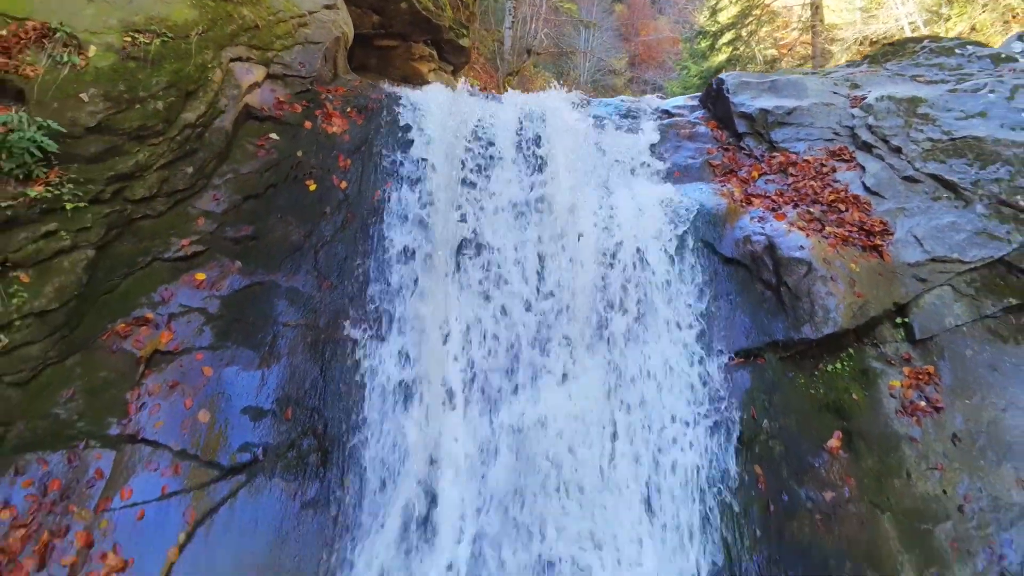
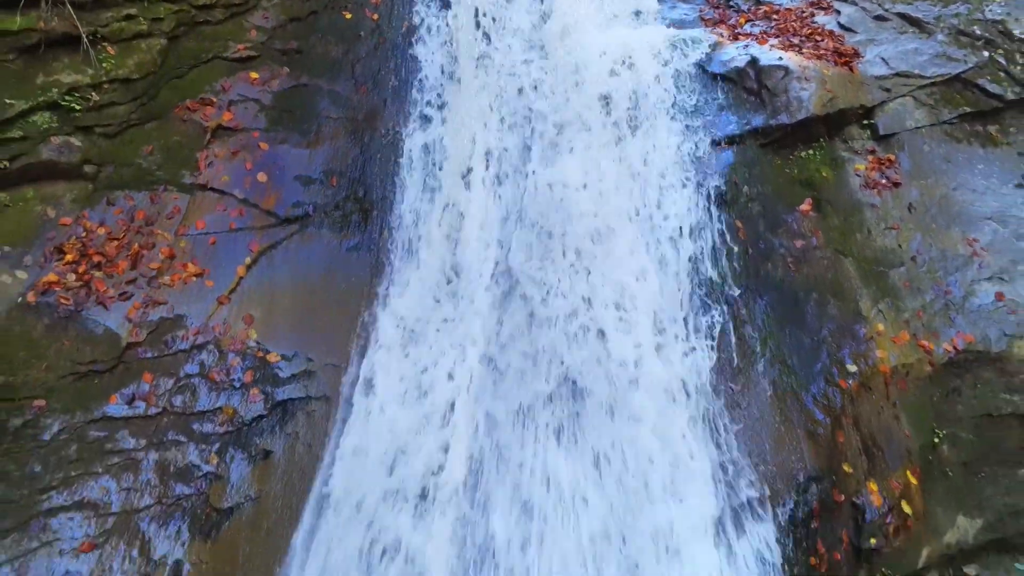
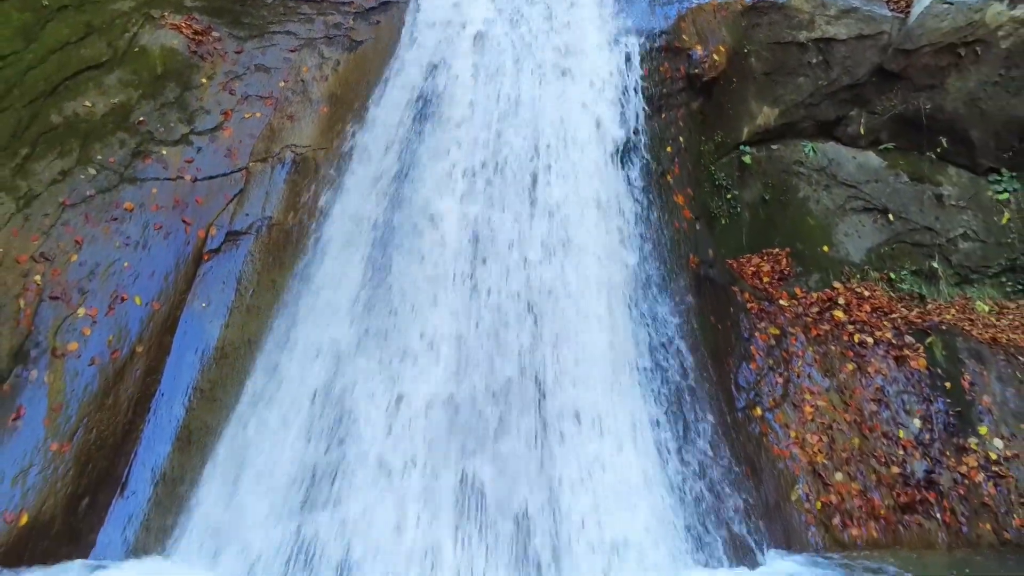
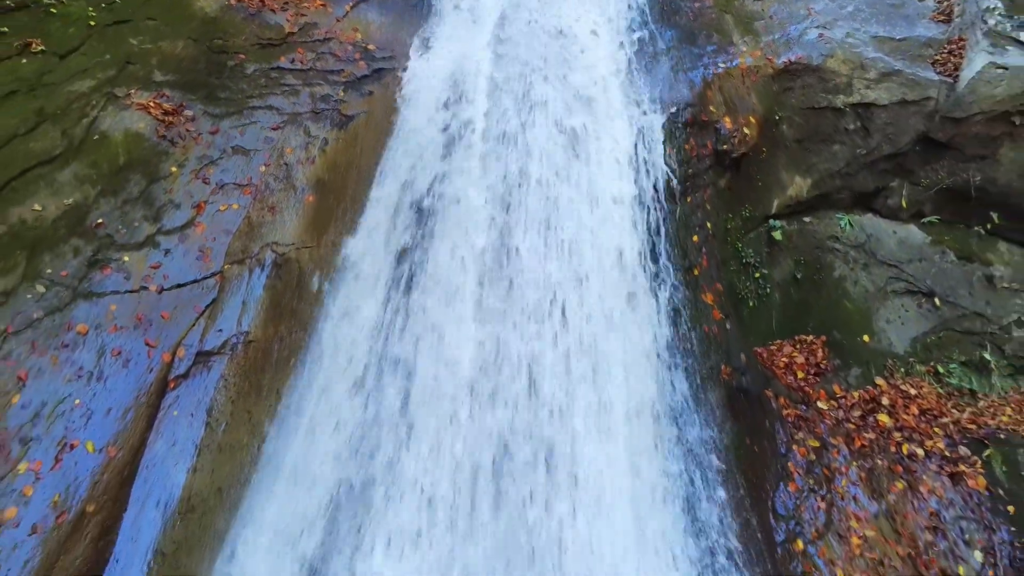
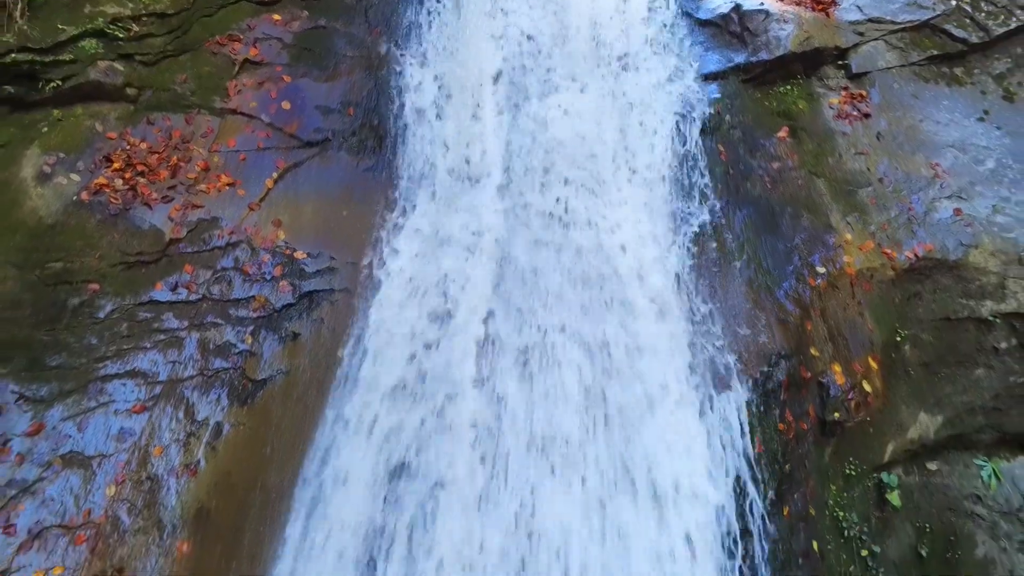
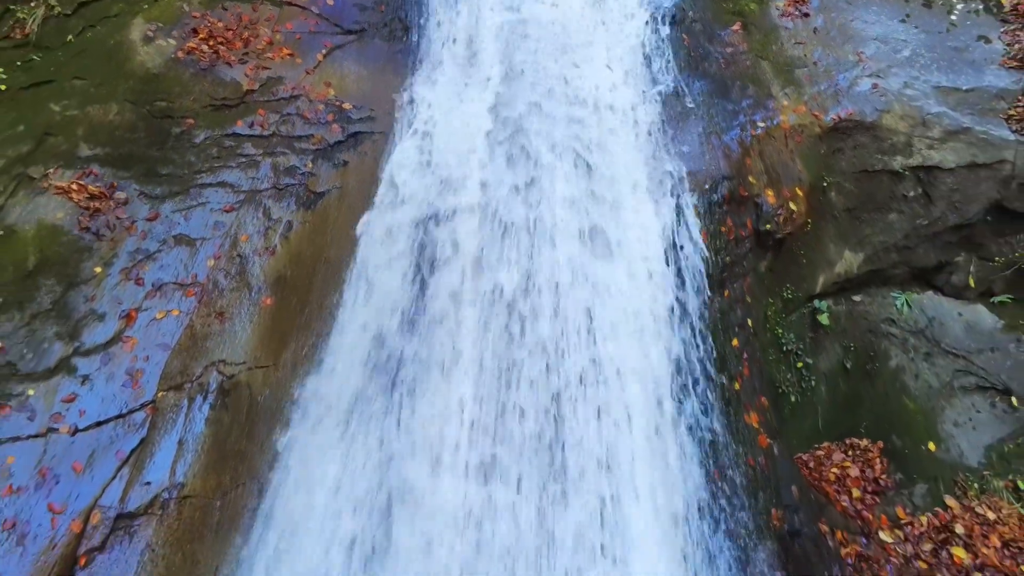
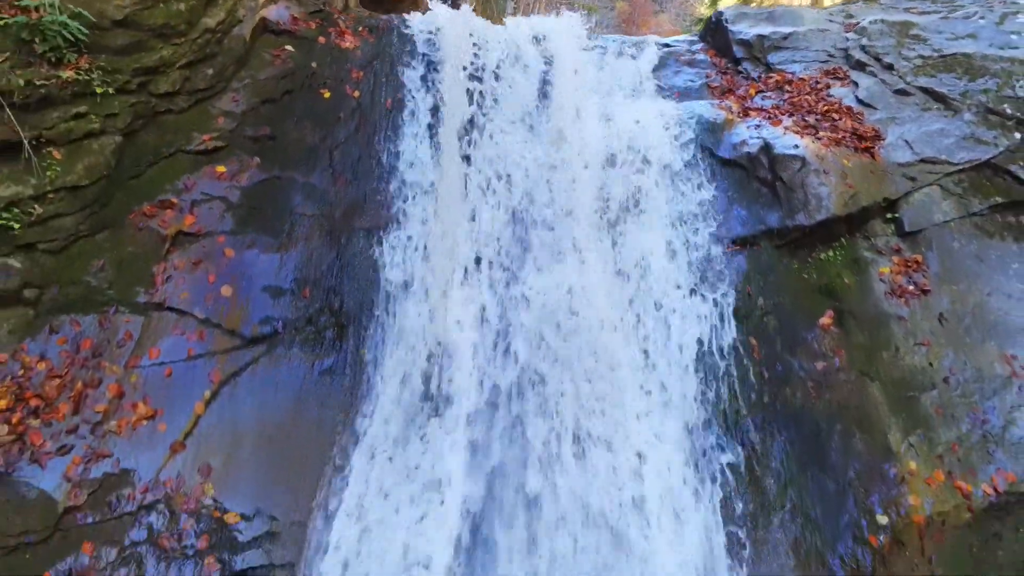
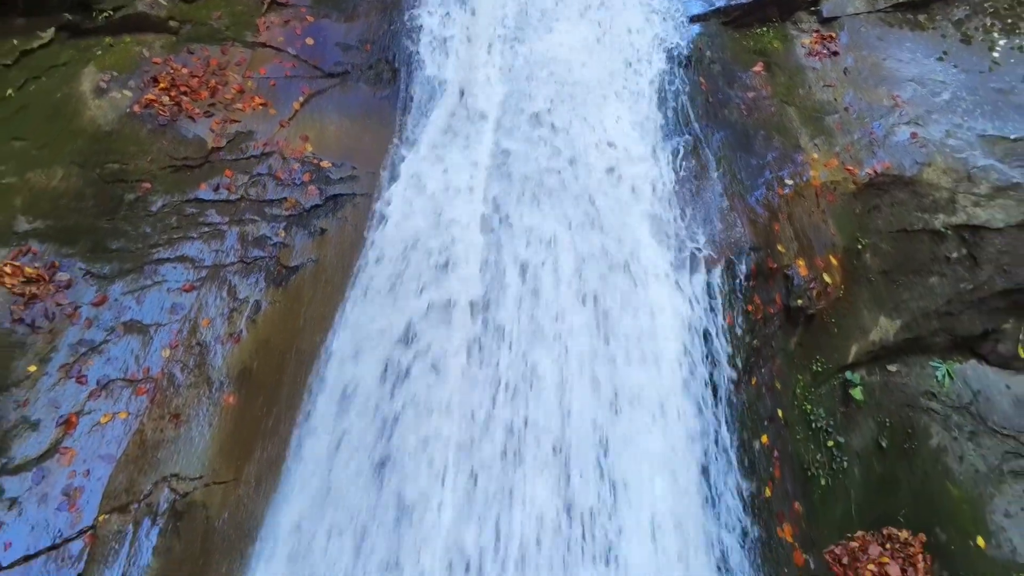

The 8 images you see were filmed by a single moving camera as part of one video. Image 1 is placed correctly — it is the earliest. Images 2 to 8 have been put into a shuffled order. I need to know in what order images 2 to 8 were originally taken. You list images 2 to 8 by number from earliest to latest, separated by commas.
7, 2, 5, 8, 6, 4, 3
